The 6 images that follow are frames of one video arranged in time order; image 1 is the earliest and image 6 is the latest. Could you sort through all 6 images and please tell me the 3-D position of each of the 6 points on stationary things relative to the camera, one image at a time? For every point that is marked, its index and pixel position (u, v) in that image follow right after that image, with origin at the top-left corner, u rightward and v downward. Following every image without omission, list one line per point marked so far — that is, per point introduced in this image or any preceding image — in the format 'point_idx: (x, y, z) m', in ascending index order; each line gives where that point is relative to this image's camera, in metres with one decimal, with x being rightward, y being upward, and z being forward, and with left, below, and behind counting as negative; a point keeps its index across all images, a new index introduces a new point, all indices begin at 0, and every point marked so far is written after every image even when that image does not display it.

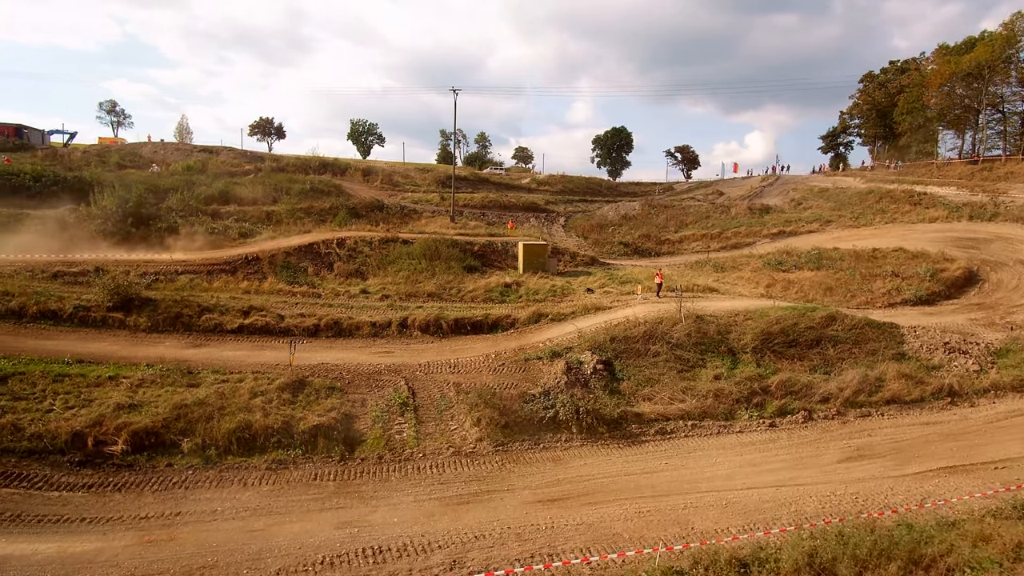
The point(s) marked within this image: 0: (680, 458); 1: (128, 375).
0: (+3.4, -3.5, +11.5) m
1: (-8.9, -2.1, +13.0) m
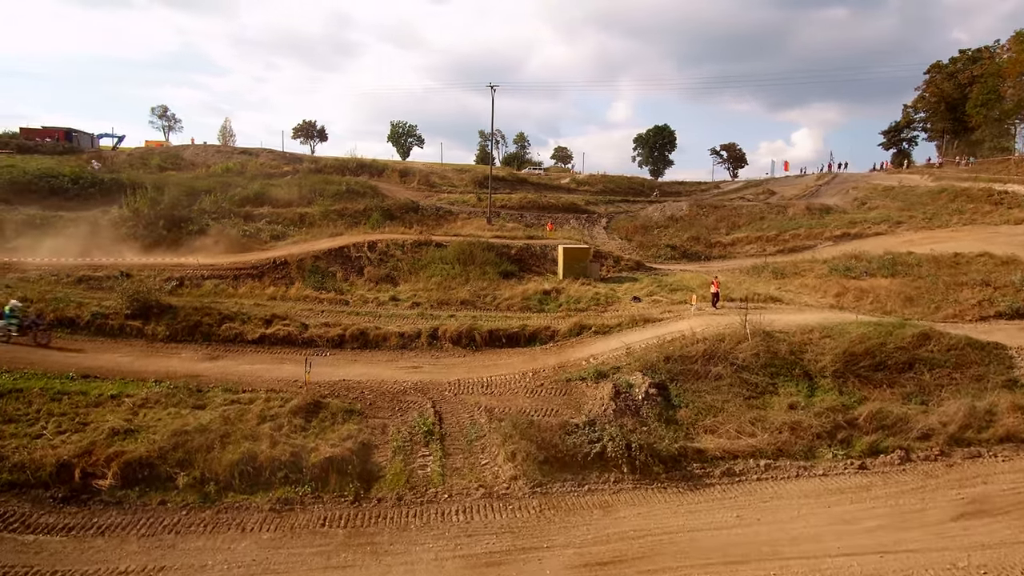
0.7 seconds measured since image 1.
0: (+4.1, -3.8, +9.5) m
1: (-8.1, -2.3, +11.9) m
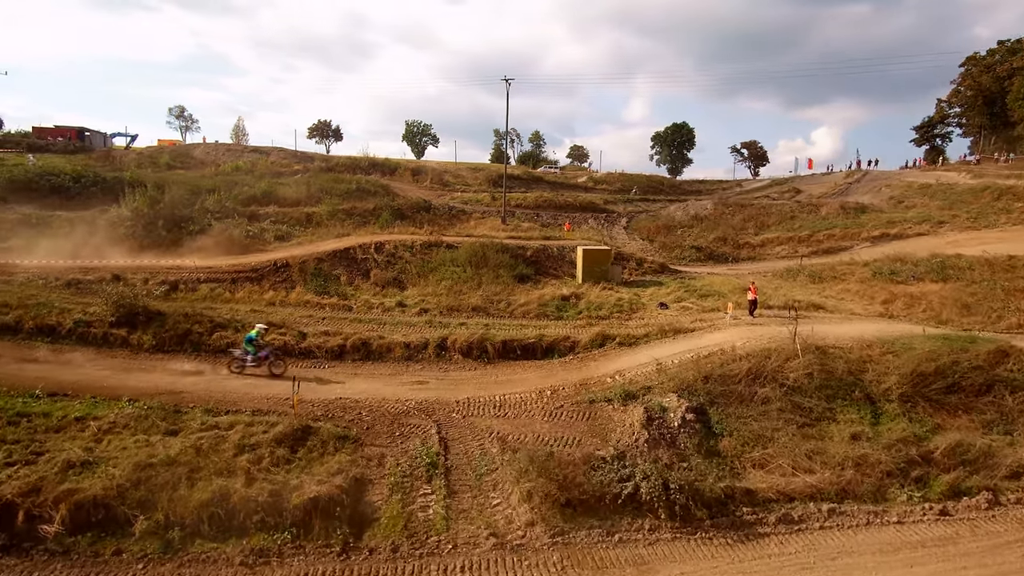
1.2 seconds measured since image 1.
0: (+4.4, -4.0, +7.9) m
1: (-7.8, -2.4, +10.6) m
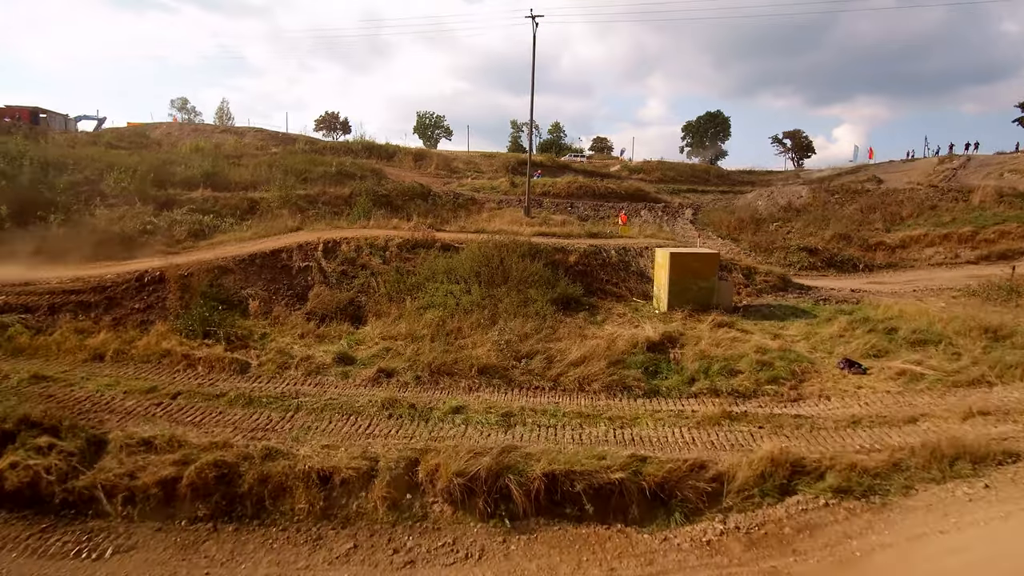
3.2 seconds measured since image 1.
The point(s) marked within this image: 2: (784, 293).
0: (+4.8, -4.7, -1.3) m
1: (-7.3, -3.1, +1.8) m
2: (+7.3, -0.1, +15.0) m
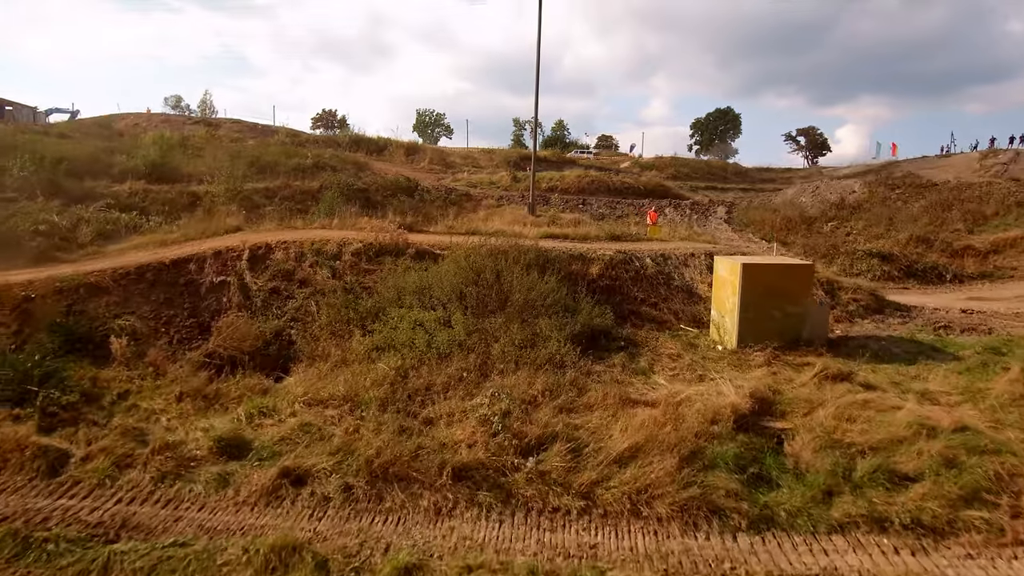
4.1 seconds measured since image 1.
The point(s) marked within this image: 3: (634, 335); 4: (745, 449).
0: (+4.8, -5.1, -5.2) m
1: (-7.3, -3.5, -2.2) m
2: (+7.3, -0.5, +11.0) m
3: (+1.9, -0.8, +9.0) m
4: (+2.4, -1.6, +5.9) m
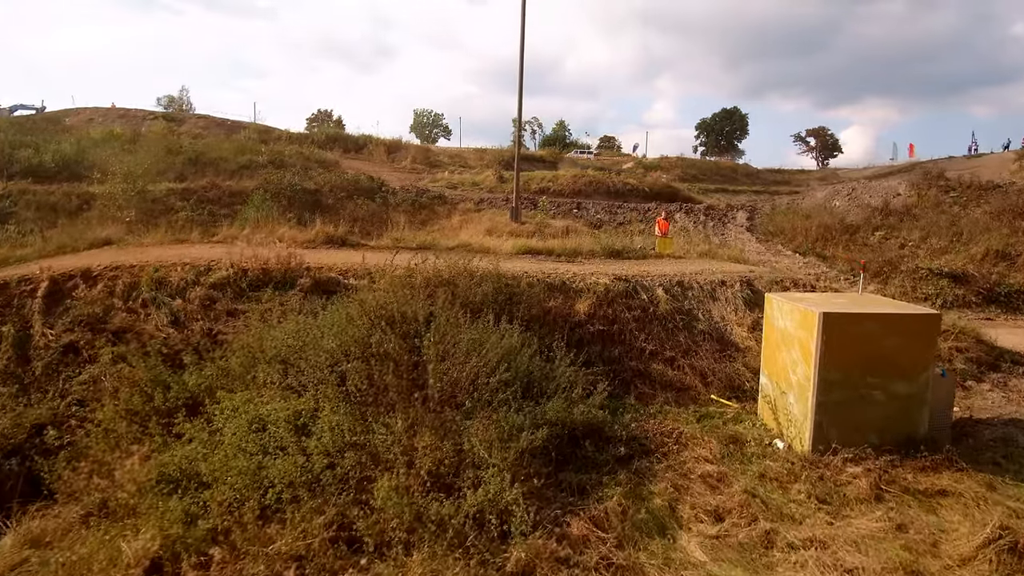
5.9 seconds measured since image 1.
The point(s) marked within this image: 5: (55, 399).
0: (+4.0, -5.7, -8.7) m
1: (-8.0, -4.1, -5.6) m
2: (+6.6, -1.2, +7.5) m
3: (+1.2, -1.4, +5.5) m
4: (+1.7, -2.2, +2.4) m
5: (-4.3, -1.1, +5.4) m
